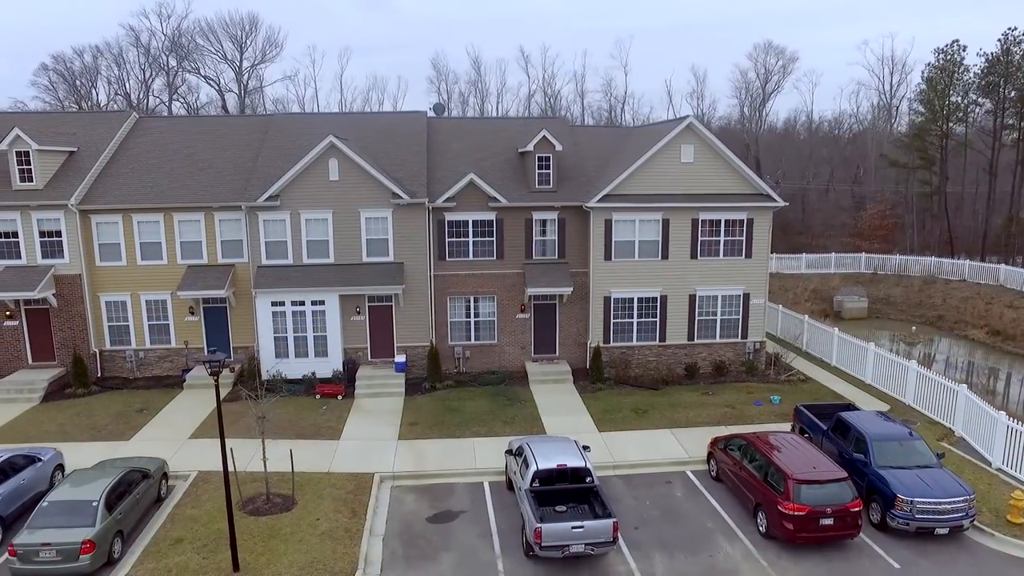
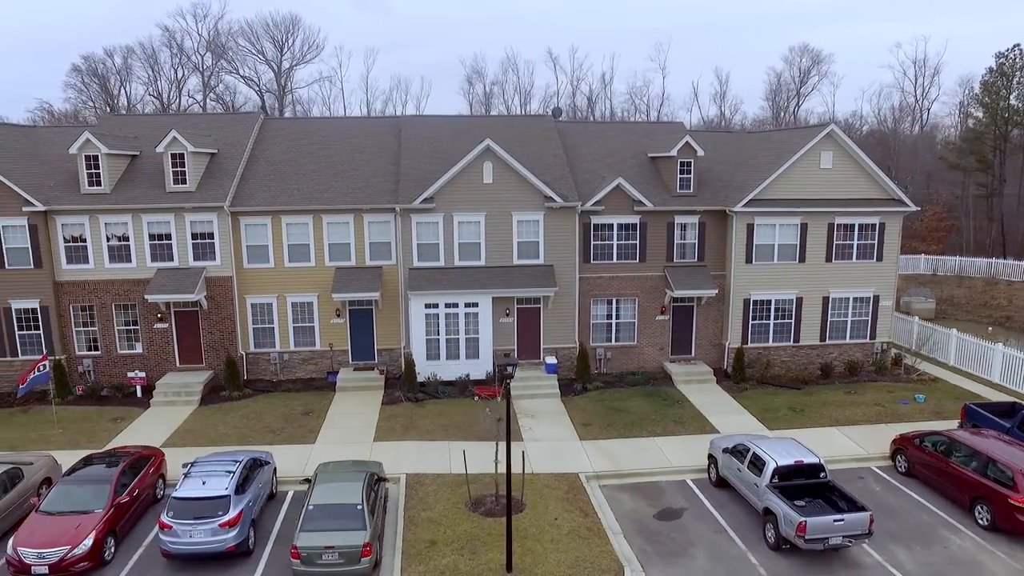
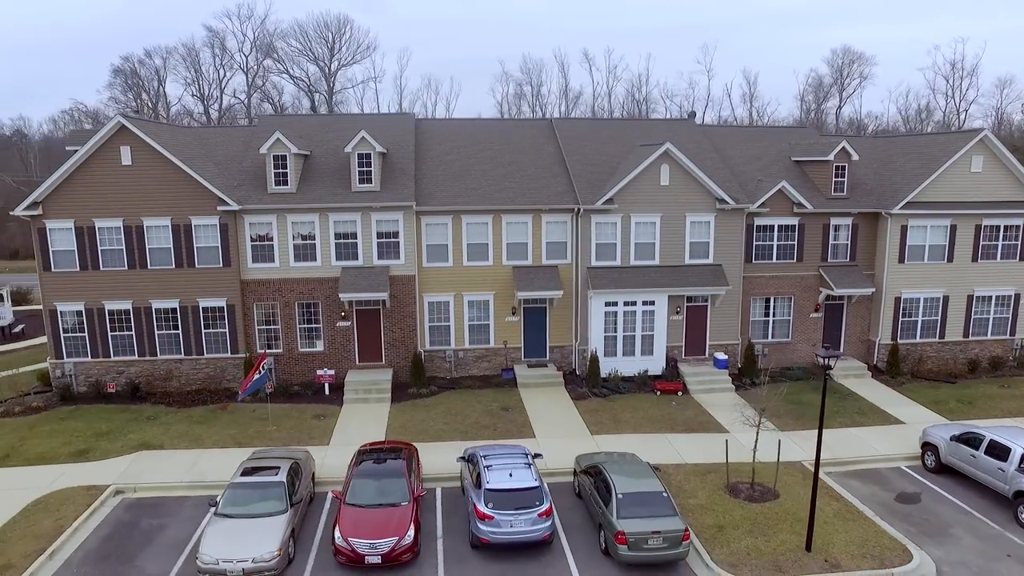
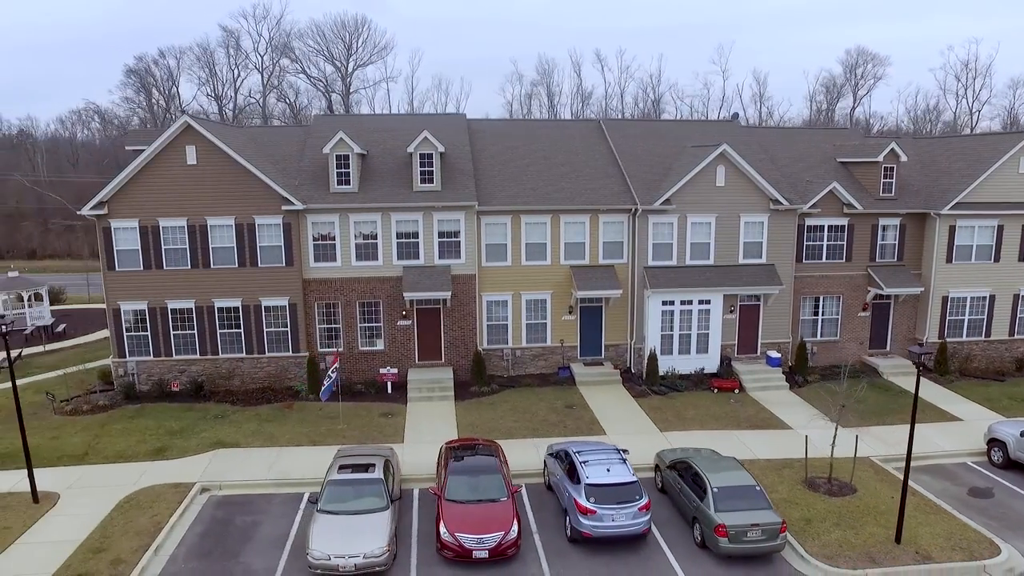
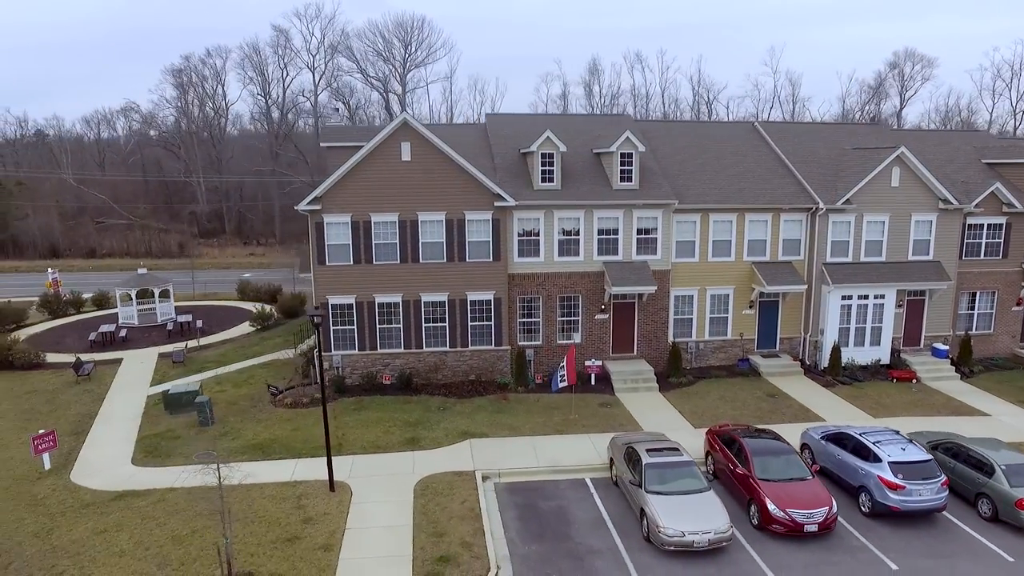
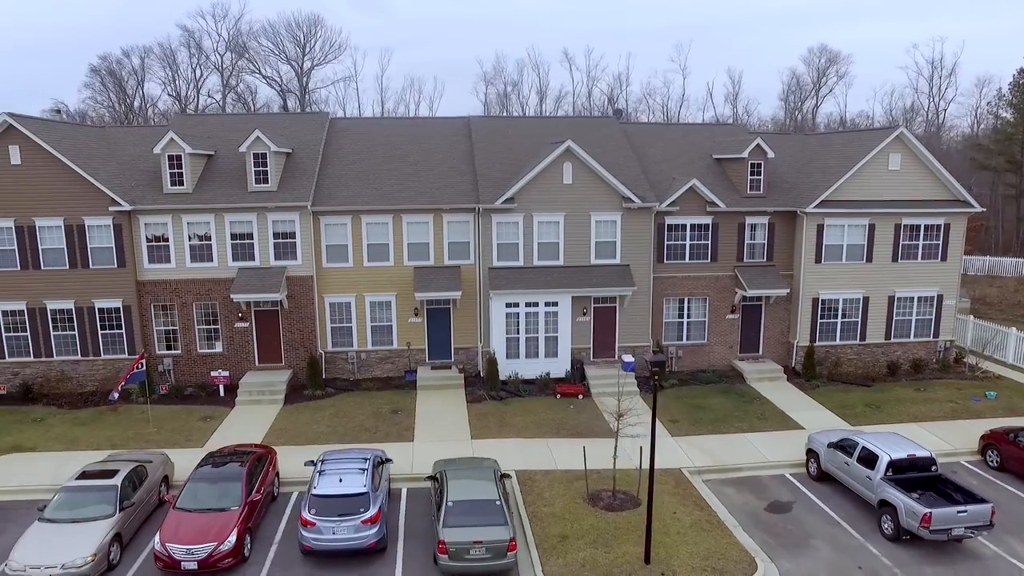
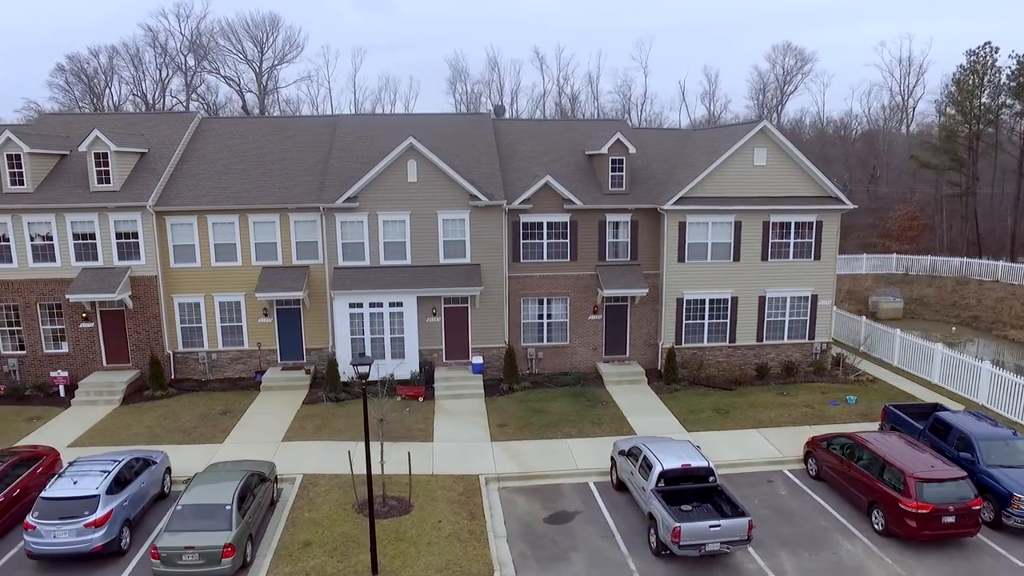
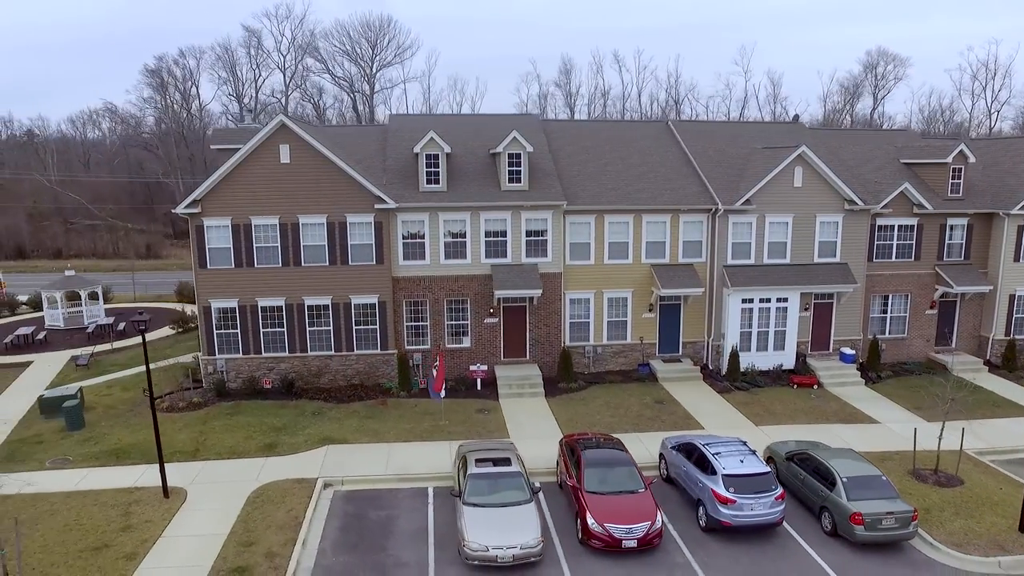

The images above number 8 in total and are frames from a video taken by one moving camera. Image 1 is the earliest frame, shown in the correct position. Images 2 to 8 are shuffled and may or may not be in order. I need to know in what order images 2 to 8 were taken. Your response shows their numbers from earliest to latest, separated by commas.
7, 2, 6, 3, 4, 8, 5
